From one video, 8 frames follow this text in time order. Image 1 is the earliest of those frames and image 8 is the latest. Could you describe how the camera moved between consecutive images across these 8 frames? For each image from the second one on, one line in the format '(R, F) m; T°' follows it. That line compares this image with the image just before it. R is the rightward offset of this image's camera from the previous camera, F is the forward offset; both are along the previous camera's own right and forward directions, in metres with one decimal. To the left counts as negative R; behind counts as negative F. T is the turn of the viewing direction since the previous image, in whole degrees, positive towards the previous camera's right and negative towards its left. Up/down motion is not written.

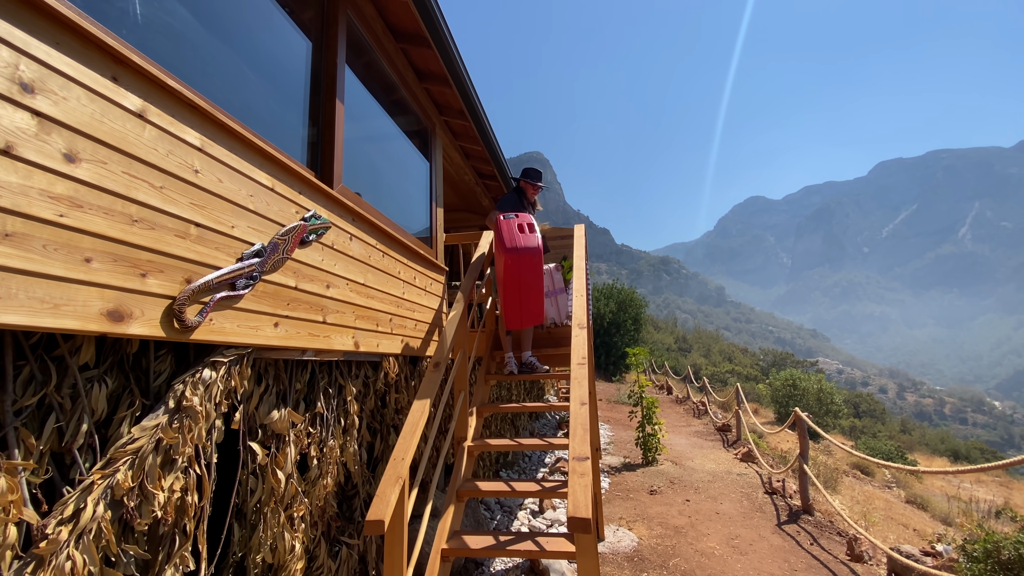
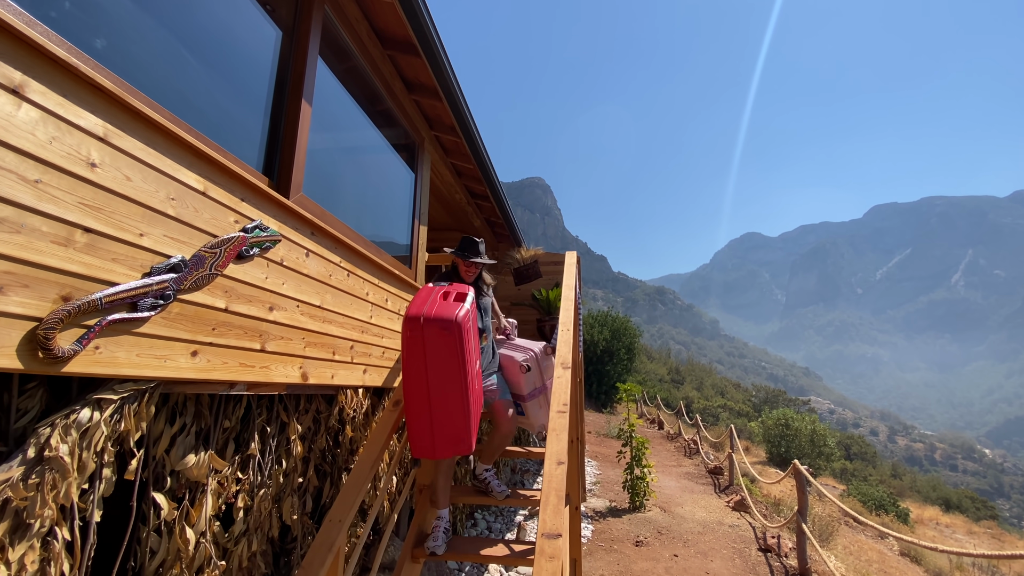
(+0.1, +0.4) m; 0°
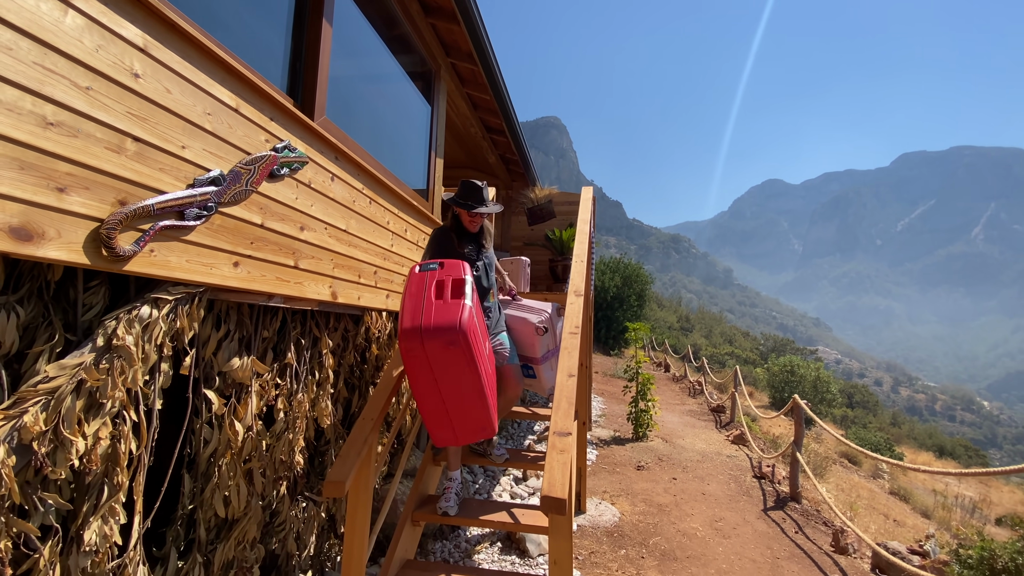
(0.0, -0.1) m; -1°
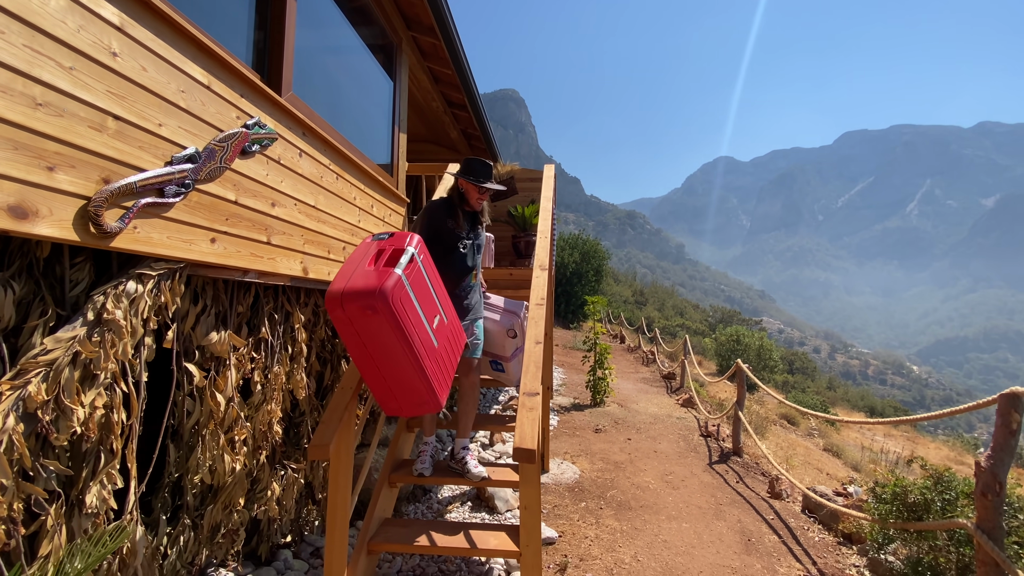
(-0.1, -0.2) m; +5°
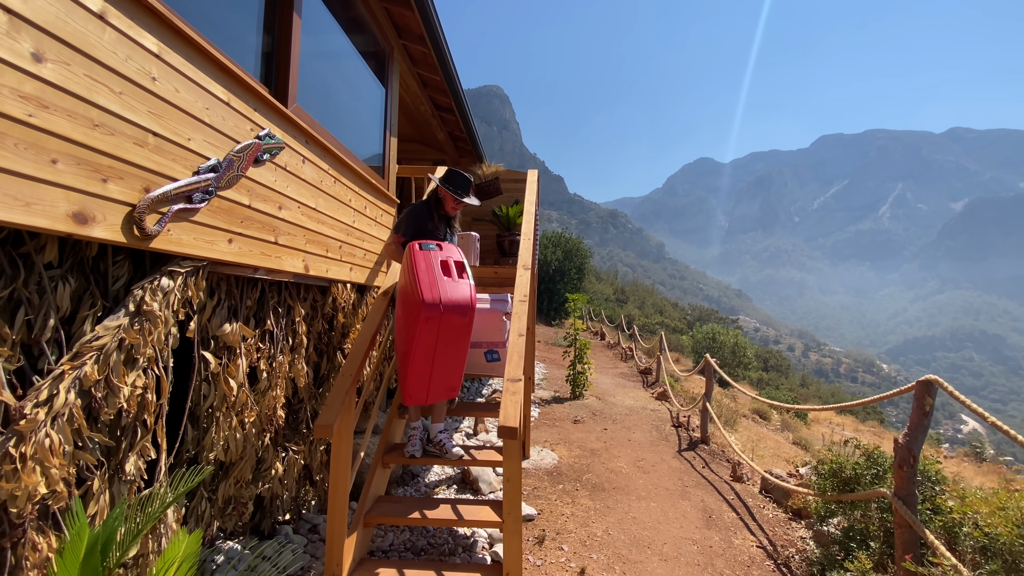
(0.0, -0.3) m; +2°
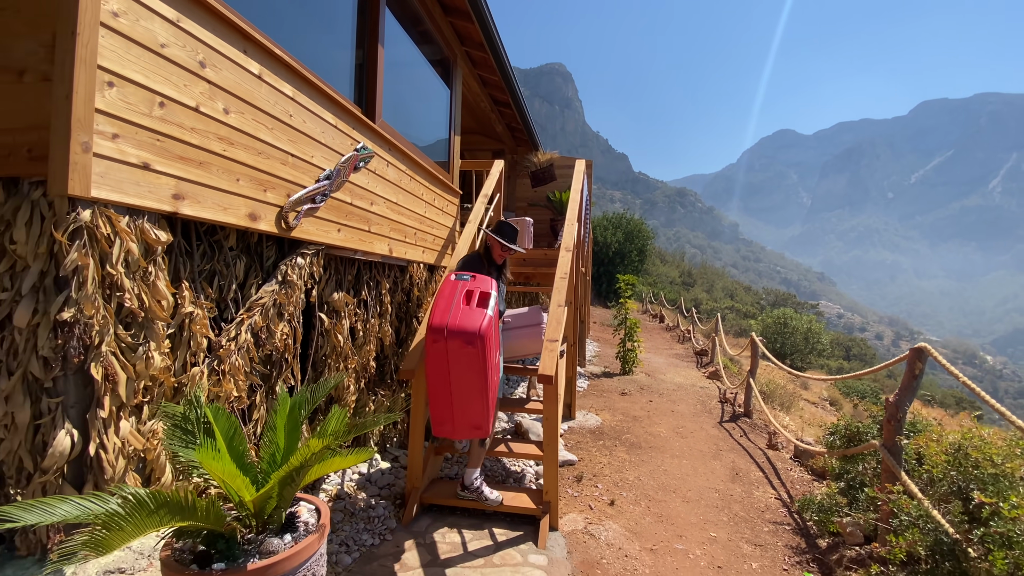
(+0.2, -0.6) m; -7°
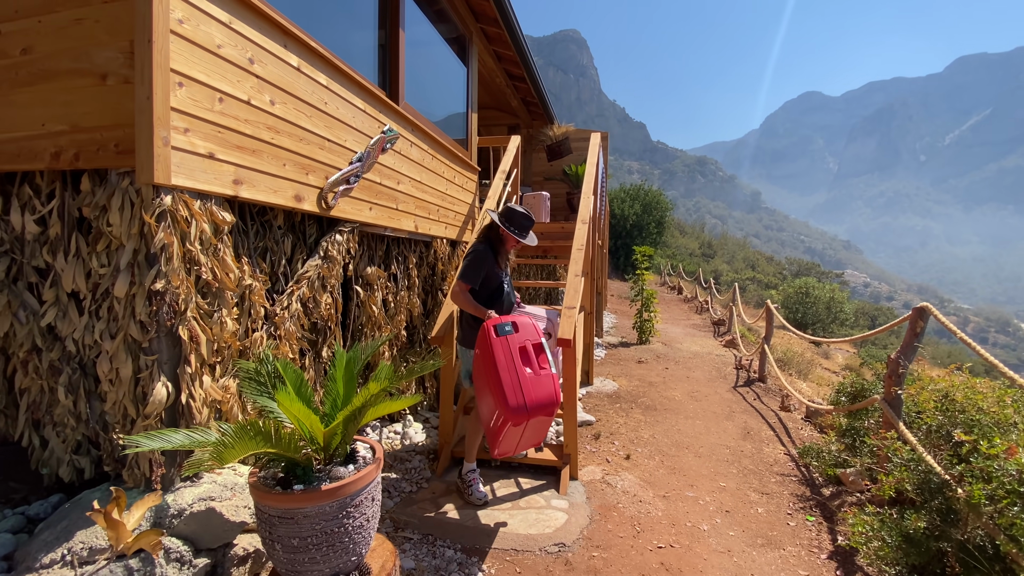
(0.0, -0.2) m; -2°
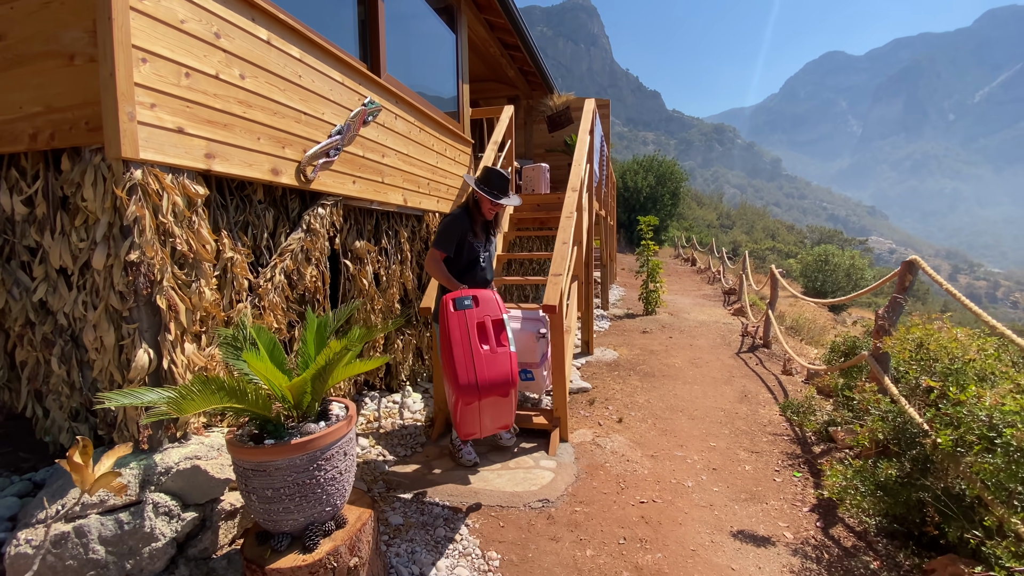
(+0.2, 0.0) m; -2°
